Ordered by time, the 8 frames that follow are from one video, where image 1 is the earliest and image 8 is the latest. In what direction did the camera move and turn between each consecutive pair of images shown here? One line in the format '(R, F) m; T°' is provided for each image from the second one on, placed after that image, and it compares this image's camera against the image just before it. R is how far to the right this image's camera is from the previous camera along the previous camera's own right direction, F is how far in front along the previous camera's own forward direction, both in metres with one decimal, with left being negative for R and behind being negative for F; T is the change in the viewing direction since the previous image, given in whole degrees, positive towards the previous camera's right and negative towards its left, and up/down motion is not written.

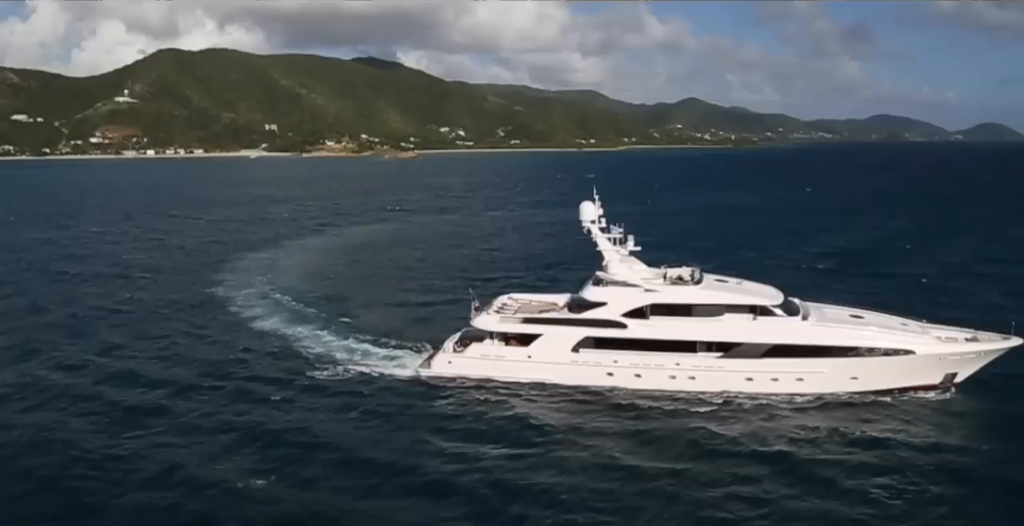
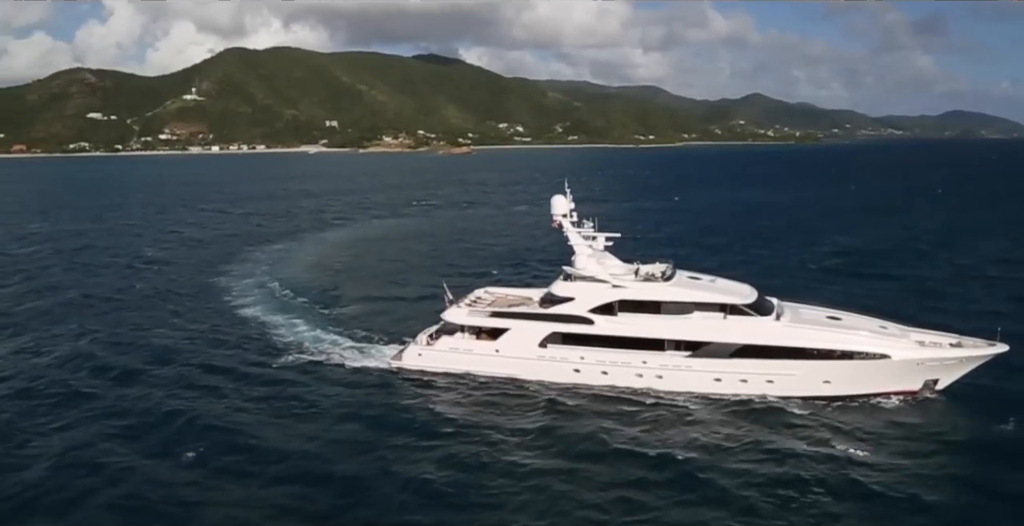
(+4.6, +0.2) m; -5°
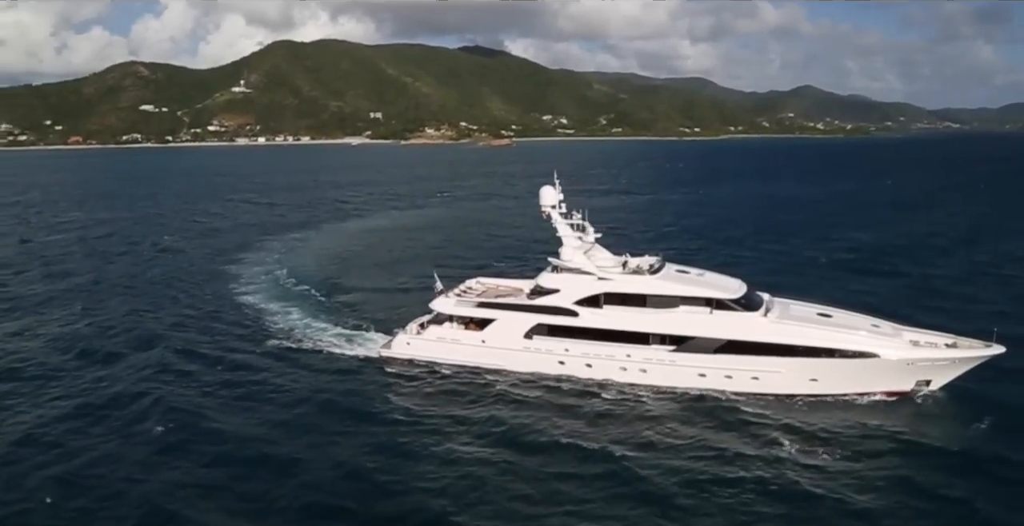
(+2.9, 0.0) m; -4°
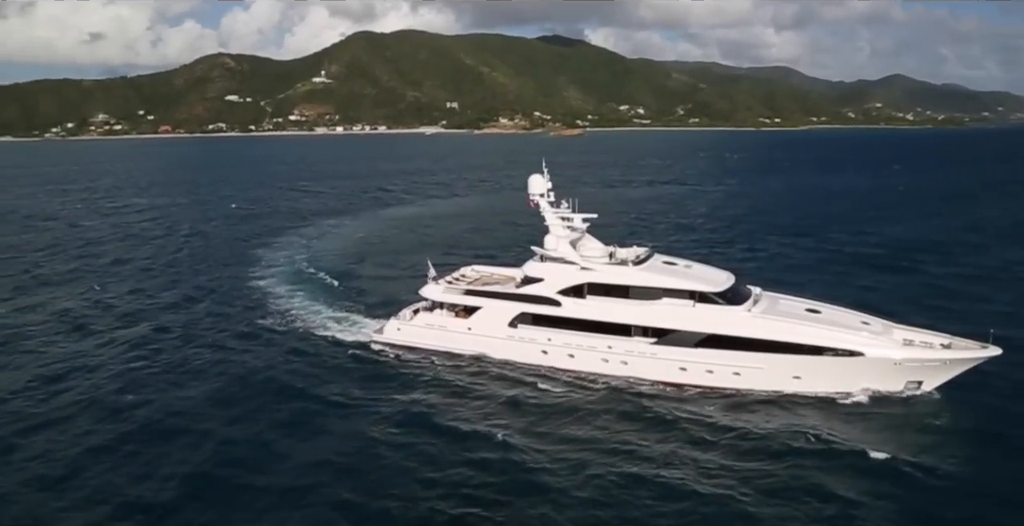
(+4.6, -0.1) m; -6°
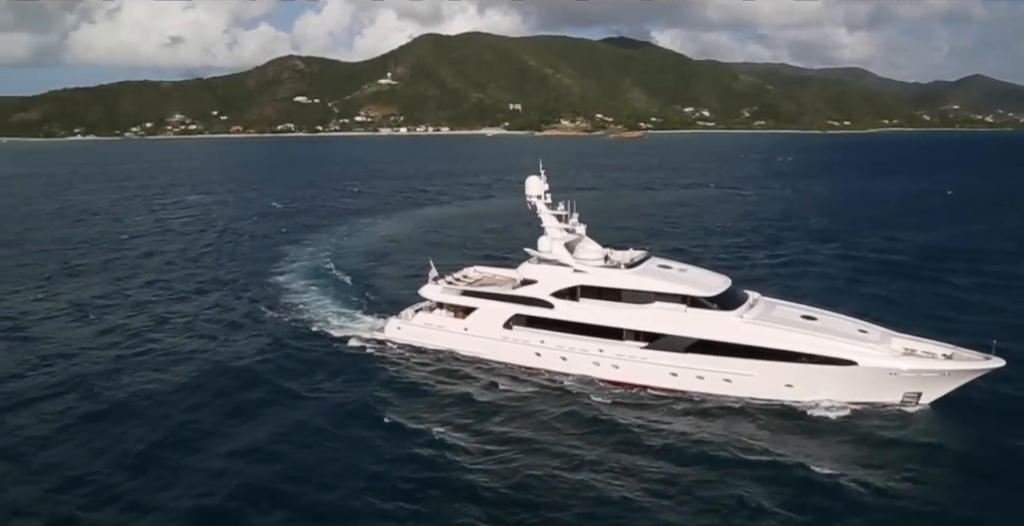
(+3.4, -0.1) m; -5°
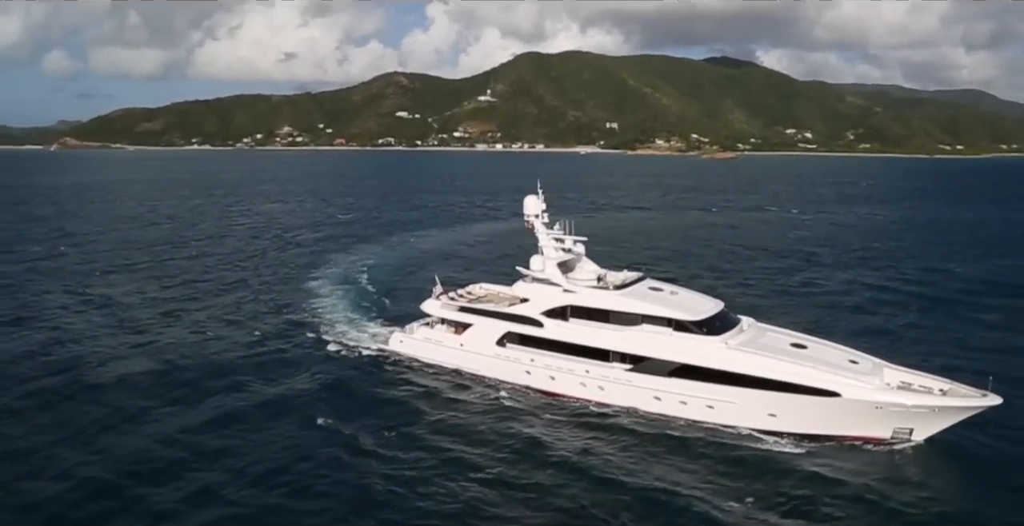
(+5.0, -0.3) m; -7°
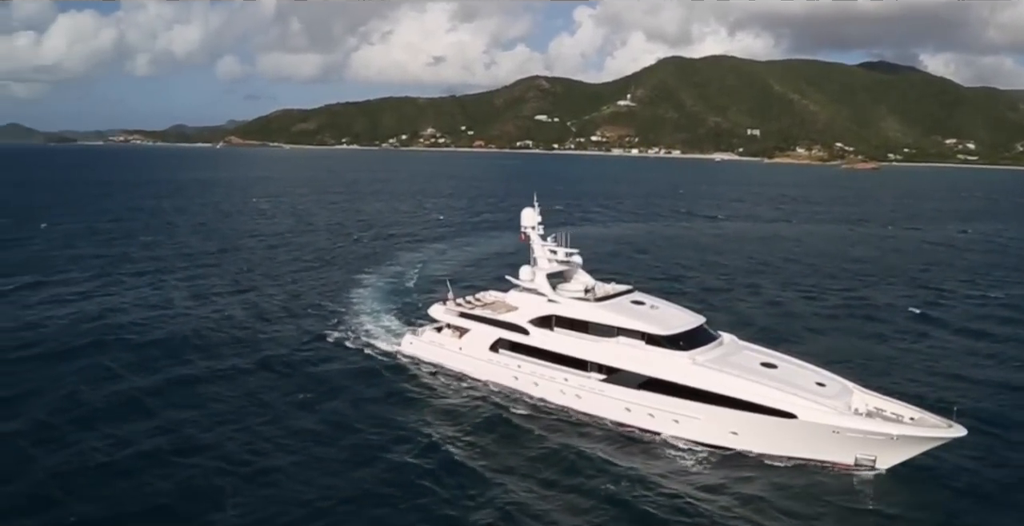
(+7.4, -1.1) m; -11°
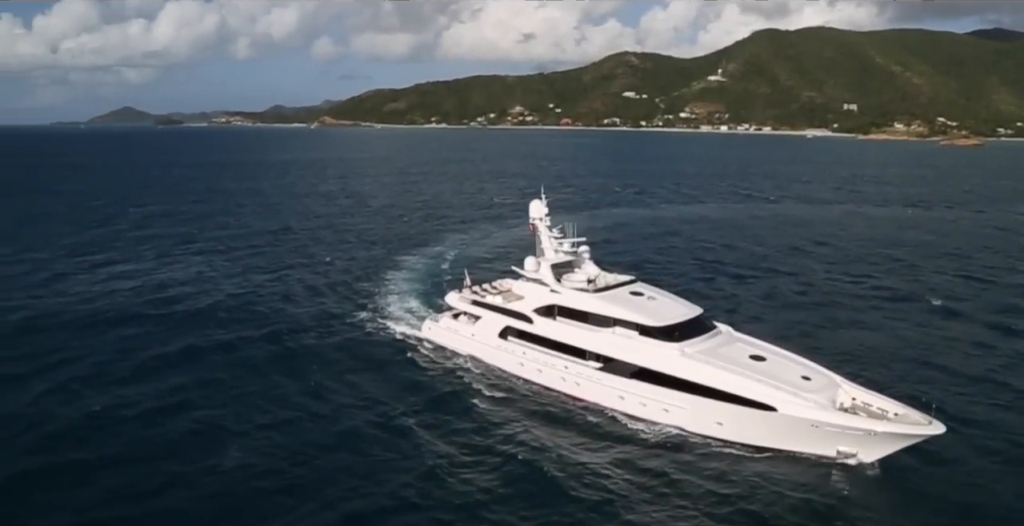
(+4.5, -1.4) m; -7°
